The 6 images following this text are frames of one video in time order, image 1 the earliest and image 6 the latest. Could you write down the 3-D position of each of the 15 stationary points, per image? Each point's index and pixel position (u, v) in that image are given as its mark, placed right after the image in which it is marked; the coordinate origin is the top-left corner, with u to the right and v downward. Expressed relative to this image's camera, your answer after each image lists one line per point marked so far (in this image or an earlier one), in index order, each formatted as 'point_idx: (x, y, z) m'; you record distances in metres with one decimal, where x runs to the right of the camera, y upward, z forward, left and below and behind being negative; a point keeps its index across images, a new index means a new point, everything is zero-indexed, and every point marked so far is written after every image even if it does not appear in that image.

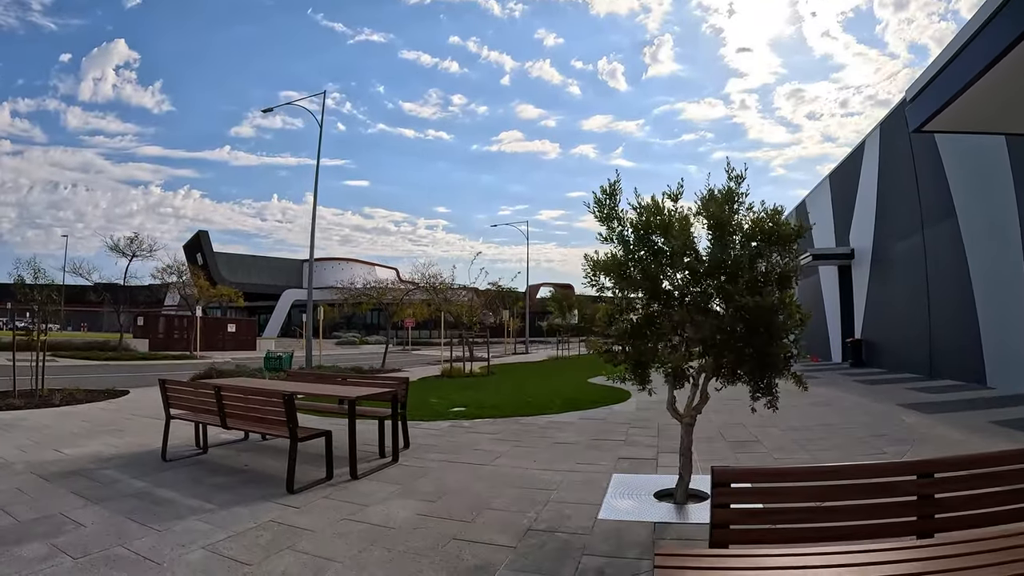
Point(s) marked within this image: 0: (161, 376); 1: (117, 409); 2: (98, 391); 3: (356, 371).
0: (-11.3, -2.9, +17.8) m
1: (-6.4, -2.0, +9.2) m
2: (-8.7, -2.2, +11.7) m
3: (-5.4, -2.7, +19.0) m
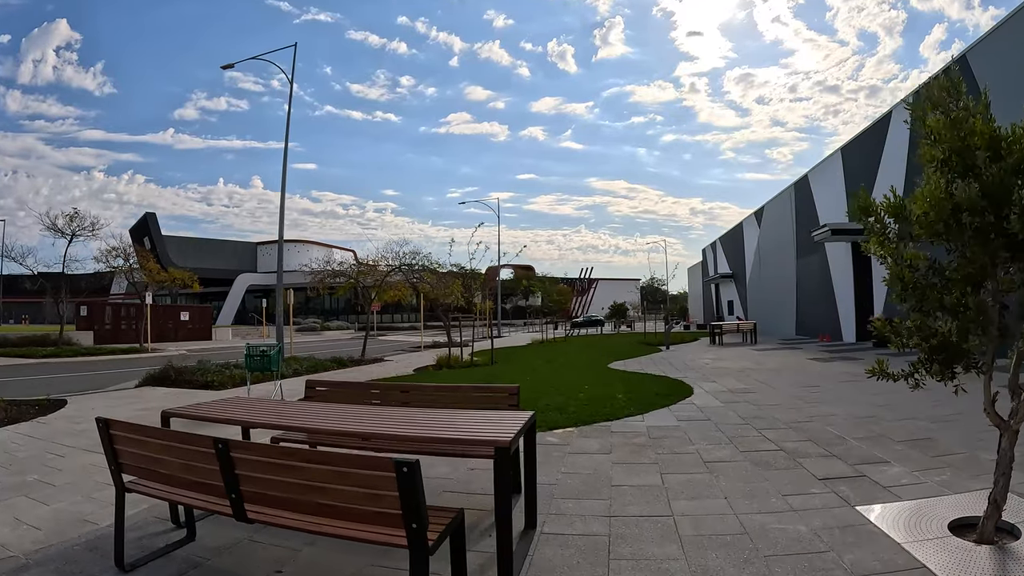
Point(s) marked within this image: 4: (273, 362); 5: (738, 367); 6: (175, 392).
0: (-10.8, -2.5, +15.0) m
1: (-5.4, -1.7, +6.6) m
2: (-7.8, -1.9, +9.0) m
3: (-5.1, -2.1, +16.5) m
4: (-3.6, -1.2, +8.5) m
5: (+6.8, -2.4, +16.9) m
6: (-6.6, -2.1, +11.0) m
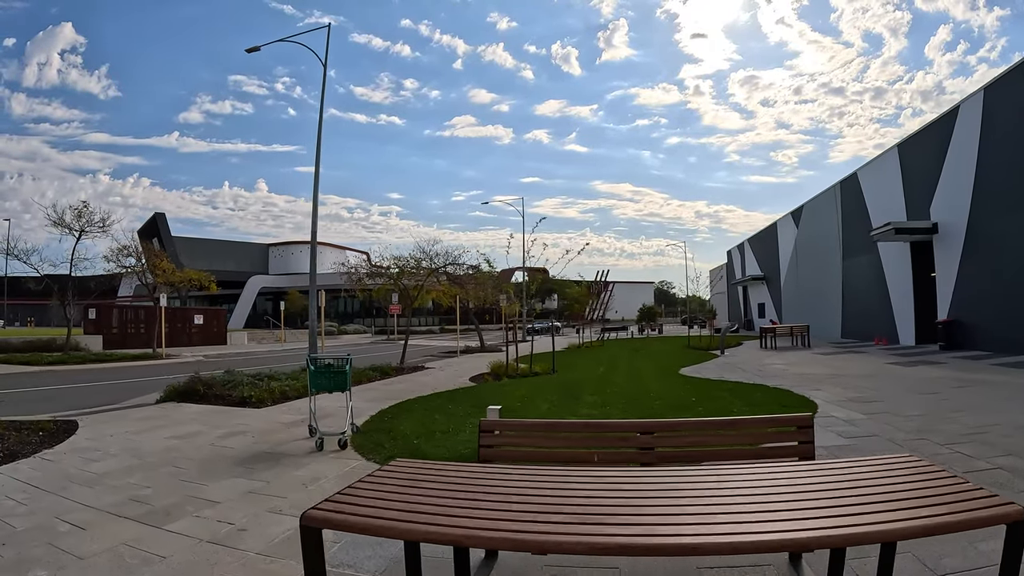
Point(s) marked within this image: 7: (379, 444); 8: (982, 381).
0: (-9.2, -2.5, +13.3) m
1: (-3.9, -1.7, +4.9) m
2: (-6.3, -1.8, +7.3) m
3: (-3.5, -2.1, +14.8) m
4: (-2.1, -1.2, +6.8) m
5: (+8.5, -2.4, +15.1) m
6: (-5.1, -2.0, +9.3) m
7: (-1.5, -1.8, +6.4) m
8: (+12.9, -2.6, +15.4) m
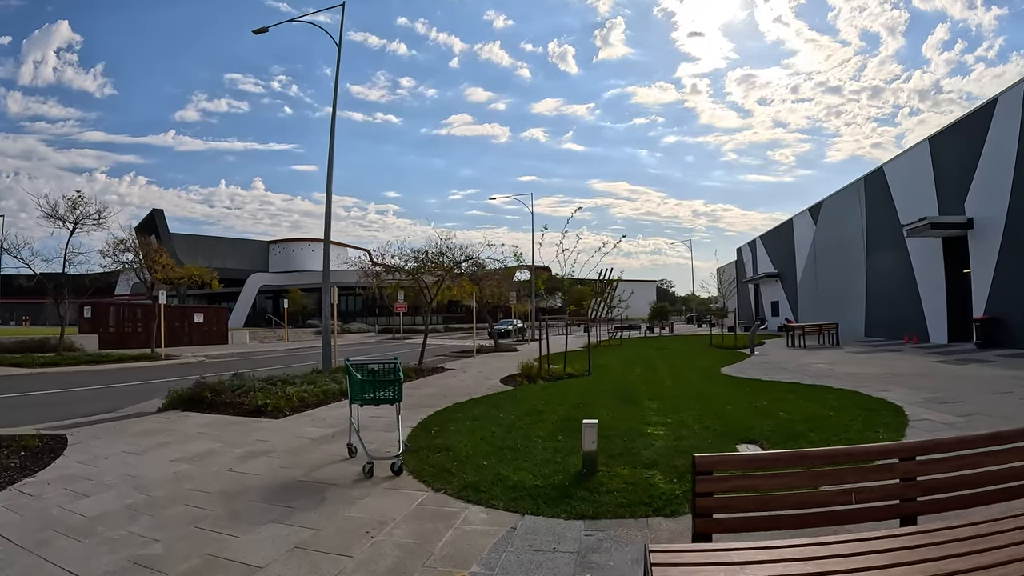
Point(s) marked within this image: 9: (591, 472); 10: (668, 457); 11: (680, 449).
0: (-8.4, -2.3, +12.1) m
1: (-3.0, -1.6, +3.7) m
2: (-5.4, -1.7, +6.1) m
3: (-2.7, -2.0, +13.6) m
4: (-1.3, -1.1, +5.6) m
5: (+9.2, -2.2, +14.0) m
6: (-4.2, -1.9, +8.1) m
7: (-0.6, -1.7, +5.2) m
8: (+13.7, -2.5, +14.3) m
9: (+0.8, -1.7, +5.2) m
10: (+1.8, -1.9, +6.3) m
11: (+2.1, -1.9, +6.6) m
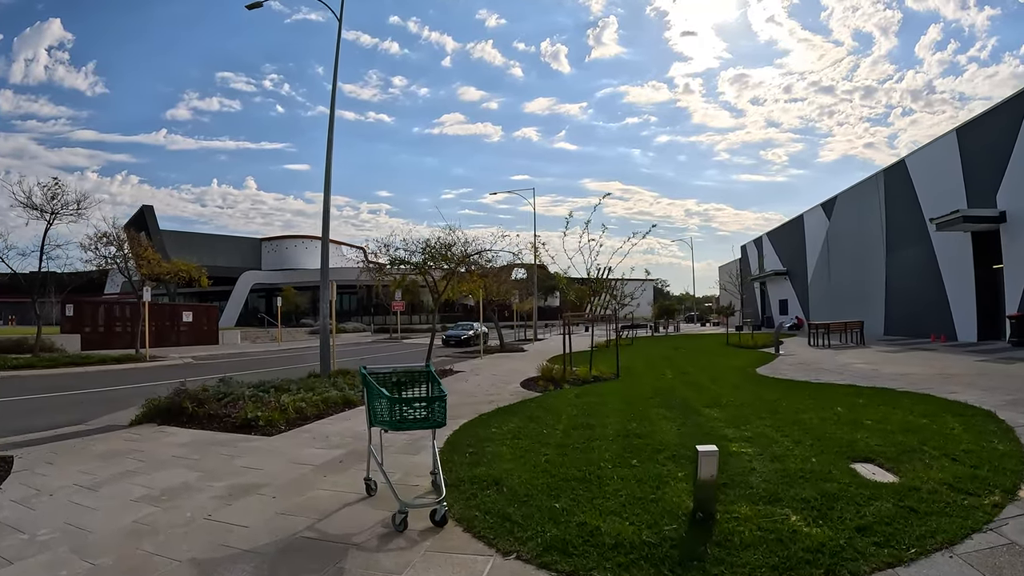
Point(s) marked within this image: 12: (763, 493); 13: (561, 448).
0: (-7.9, -2.2, +10.6) m
1: (-2.5, -1.5, +2.2) m
2: (-4.9, -1.6, +4.7) m
3: (-2.2, -1.9, +12.1) m
4: (-0.7, -0.9, +4.2) m
5: (+9.7, -2.1, +12.7) m
6: (-3.7, -1.8, +6.6) m
7: (-0.1, -1.5, +3.8) m
8: (+14.2, -2.3, +13.1) m
9: (+1.3, -1.6, +3.8) m
10: (+2.4, -1.7, +4.9) m
11: (+2.6, -1.8, +5.2) m
12: (+2.1, -1.7, +4.7) m
13: (+0.5, -1.7, +5.8) m
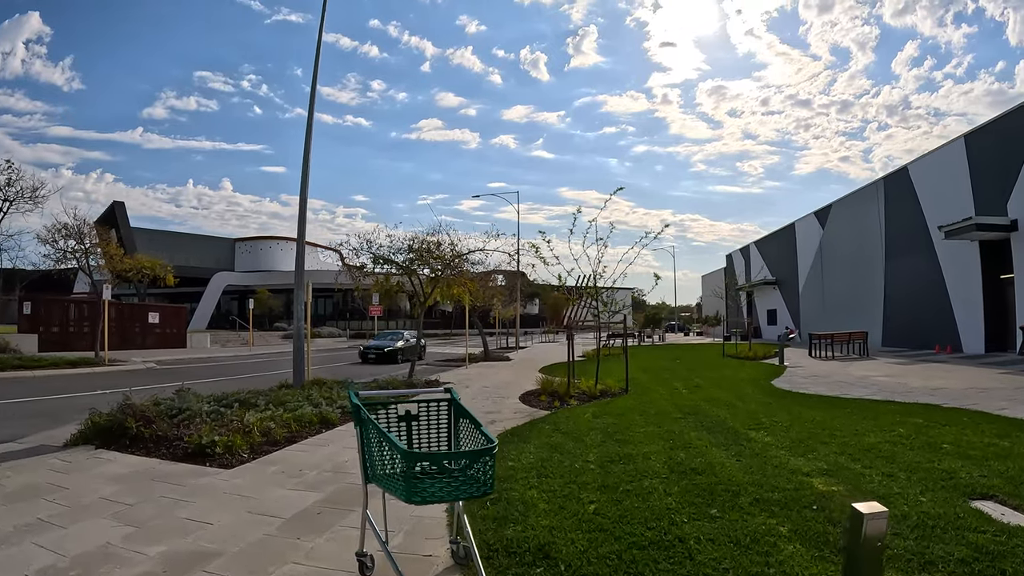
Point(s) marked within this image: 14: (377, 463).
0: (-7.8, -2.1, +9.0) m
1: (-2.1, -1.4, +0.8) m
2: (-4.5, -1.5, +3.2) m
3: (-2.1, -1.9, +10.7) m
4: (-0.3, -0.9, +2.8) m
5: (+9.8, -2.3, +11.6) m
6: (-3.5, -1.7, +5.2) m
7: (+0.3, -1.5, +2.4) m
8: (+14.2, -2.6, +12.2) m
9: (+1.7, -1.5, +2.5) m
10: (+2.7, -1.7, +3.7) m
11: (+2.9, -1.8, +4.0) m
12: (+2.4, -1.7, +3.5) m
13: (+0.8, -1.6, +4.5) m
14: (-0.9, -0.8, +3.3) m
